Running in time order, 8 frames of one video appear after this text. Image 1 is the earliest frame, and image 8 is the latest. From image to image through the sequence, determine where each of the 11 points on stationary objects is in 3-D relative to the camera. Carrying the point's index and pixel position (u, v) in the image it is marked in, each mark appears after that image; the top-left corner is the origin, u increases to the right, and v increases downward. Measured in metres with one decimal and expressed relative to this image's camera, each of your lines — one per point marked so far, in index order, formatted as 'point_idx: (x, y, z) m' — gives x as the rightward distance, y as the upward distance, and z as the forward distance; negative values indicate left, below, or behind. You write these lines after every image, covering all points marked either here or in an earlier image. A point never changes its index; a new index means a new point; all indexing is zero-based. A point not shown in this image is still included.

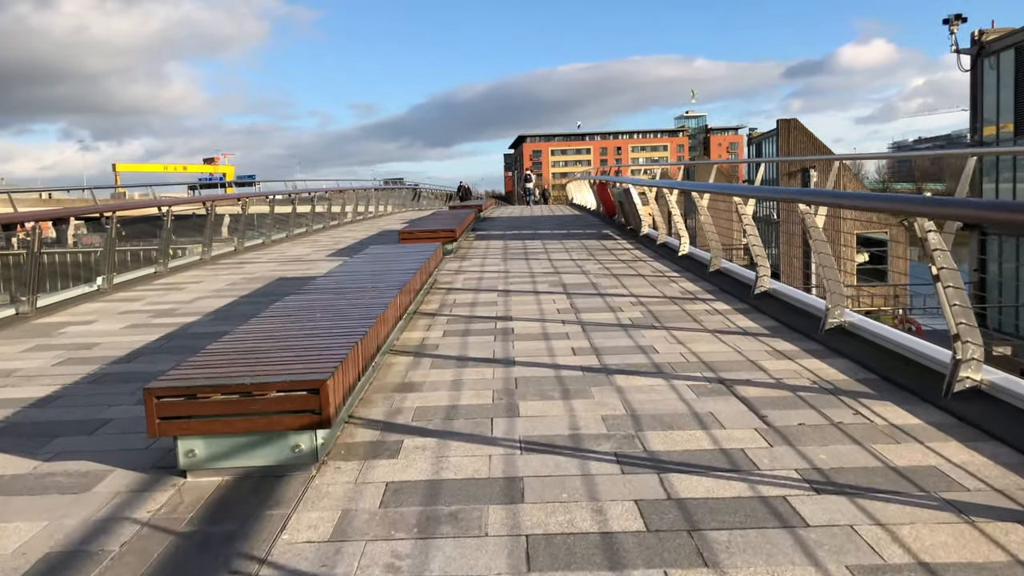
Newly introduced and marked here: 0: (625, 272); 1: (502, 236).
0: (+1.3, +0.2, +8.9) m
1: (-0.2, +1.0, +15.1) m
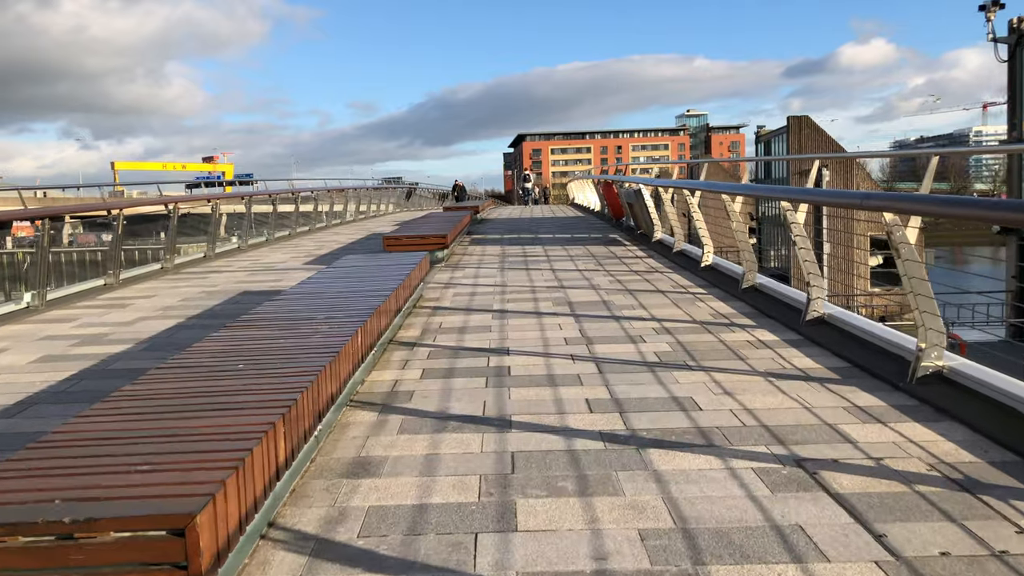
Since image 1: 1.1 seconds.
0: (+1.3, 0.0, +7.7) m
1: (-0.2, +0.8, +13.8) m
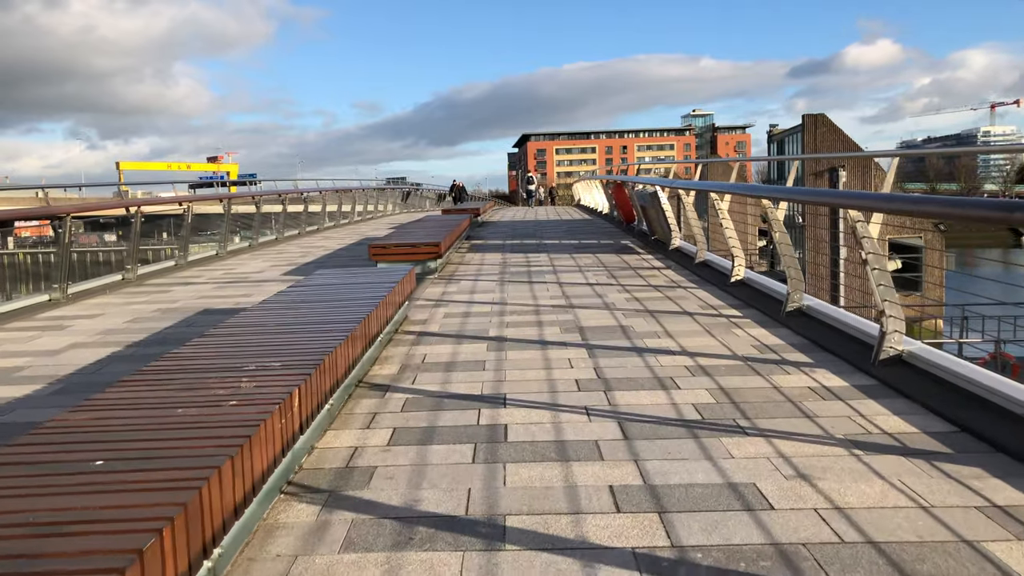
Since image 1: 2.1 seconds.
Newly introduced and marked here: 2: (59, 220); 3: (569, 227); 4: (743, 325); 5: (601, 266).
0: (+1.3, -0.2, +6.6) m
1: (-0.2, +0.7, +12.7) m
2: (-5.0, +0.7, +8.6) m
3: (+1.2, +1.3, +16.4) m
4: (+1.7, -0.3, +5.8) m
5: (+1.1, +0.3, +9.6) m
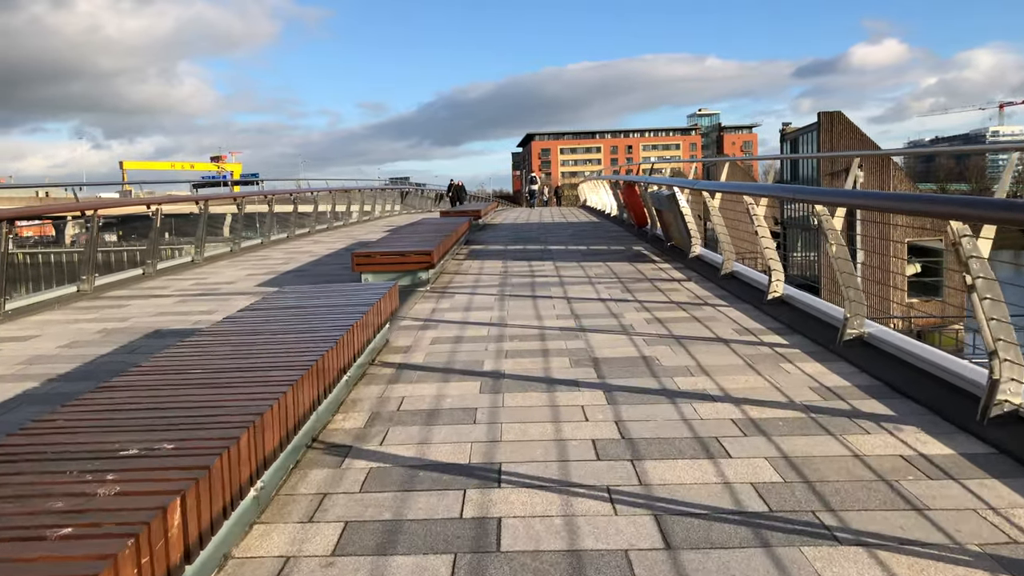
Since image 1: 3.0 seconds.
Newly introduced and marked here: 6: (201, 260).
0: (+1.3, -0.3, +5.5) m
1: (-0.1, +0.5, +11.7) m
2: (-5.0, +0.6, +7.6) m
3: (+1.3, +1.1, +15.4) m
4: (+1.7, -0.4, +4.8) m
5: (+1.1, +0.1, +8.5) m
6: (-4.8, +0.4, +12.0) m
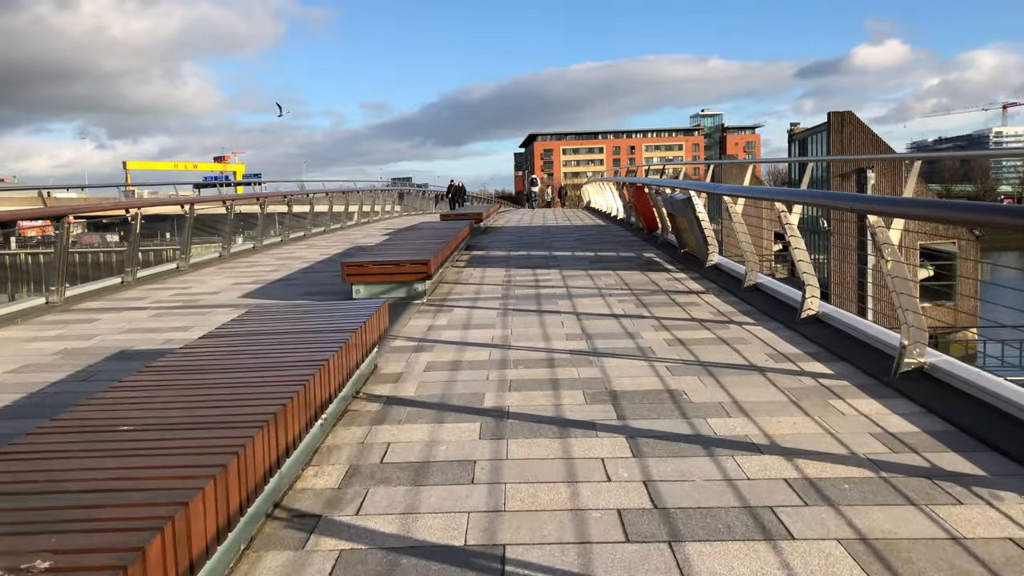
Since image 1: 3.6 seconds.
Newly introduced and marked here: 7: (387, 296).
0: (+1.3, -0.5, +4.9) m
1: (-0.1, +0.4, +11.0) m
2: (-5.0, +0.5, +7.0) m
3: (+1.3, +1.0, +14.7) m
4: (+1.7, -0.6, +4.1) m
5: (+1.2, 0.0, +7.9) m
6: (-4.7, +0.3, +11.3) m
7: (-1.2, -0.1, +7.5) m
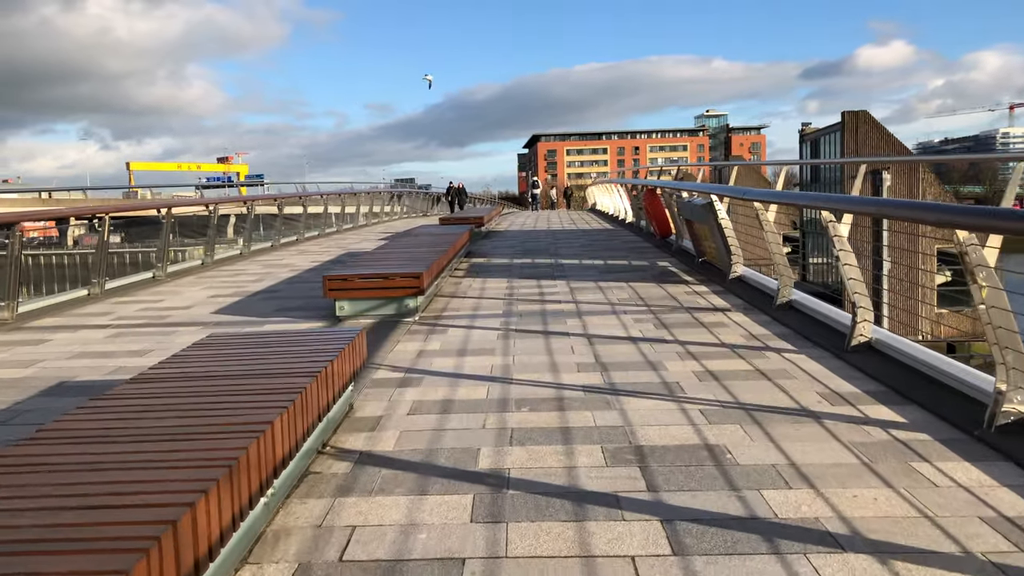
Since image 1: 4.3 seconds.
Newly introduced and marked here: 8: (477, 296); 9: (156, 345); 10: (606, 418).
0: (+1.3, -0.6, +4.1) m
1: (-0.1, +0.3, +10.2) m
2: (-4.9, +0.4, +6.2) m
3: (+1.4, +0.9, +13.9) m
4: (+1.8, -0.7, +3.3) m
5: (+1.2, -0.2, +7.1) m
6: (-4.7, +0.2, +10.5) m
7: (-1.2, -0.2, +6.7) m
8: (-0.4, -0.1, +8.1) m
9: (-2.8, -0.4, +6.1) m
10: (+0.5, -0.7, +3.9) m
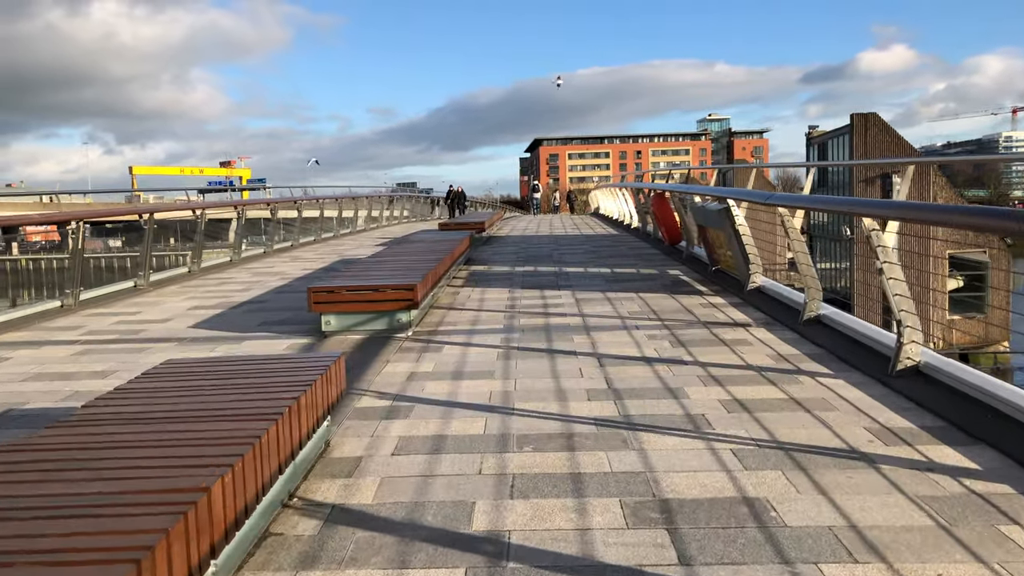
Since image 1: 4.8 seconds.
0: (+1.3, -0.7, +3.5) m
1: (0.0, +0.1, +9.7) m
2: (-4.9, +0.3, +5.7) m
3: (+1.4, +0.7, +13.4) m
4: (+1.8, -0.8, +2.7) m
5: (+1.2, -0.3, +6.5) m
6: (-4.7, 0.0, +10.0) m
7: (-1.2, -0.3, +6.2) m
8: (-0.3, -0.2, +7.5) m
9: (-2.8, -0.5, +5.6) m
10: (+0.5, -0.7, +3.4) m
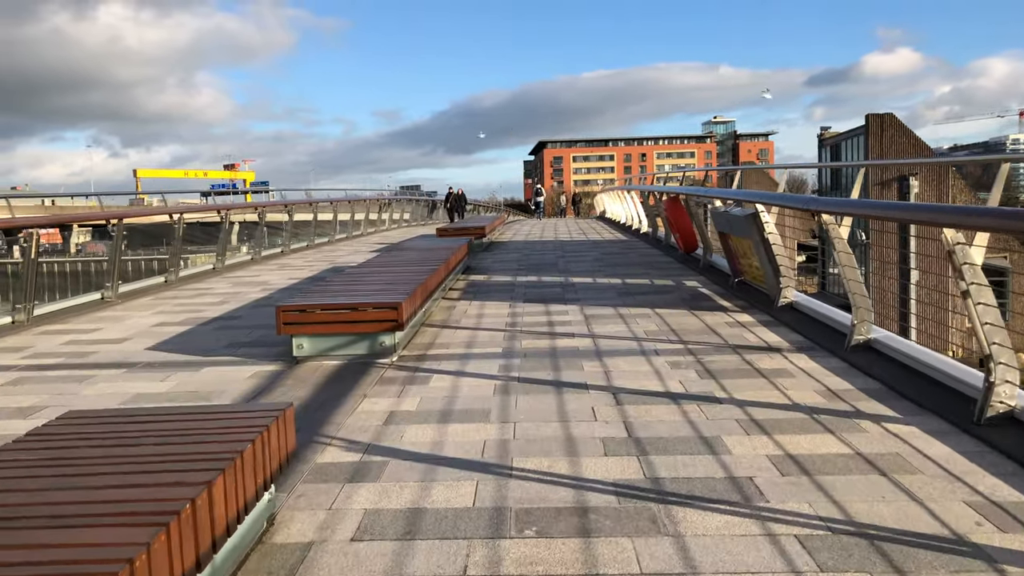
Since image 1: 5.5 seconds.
0: (+1.3, -0.8, +2.7) m
1: (0.0, 0.0, +8.9) m
2: (-4.9, +0.1, +4.9) m
3: (+1.5, +0.6, +12.5) m
4: (+1.7, -0.9, +1.9) m
5: (+1.2, -0.4, +5.7) m
6: (-4.6, -0.1, +9.2) m
7: (-1.2, -0.4, +5.4) m
8: (-0.3, -0.3, +6.7) m
9: (-2.8, -0.7, +4.8) m
10: (+0.5, -0.9, +2.5) m
